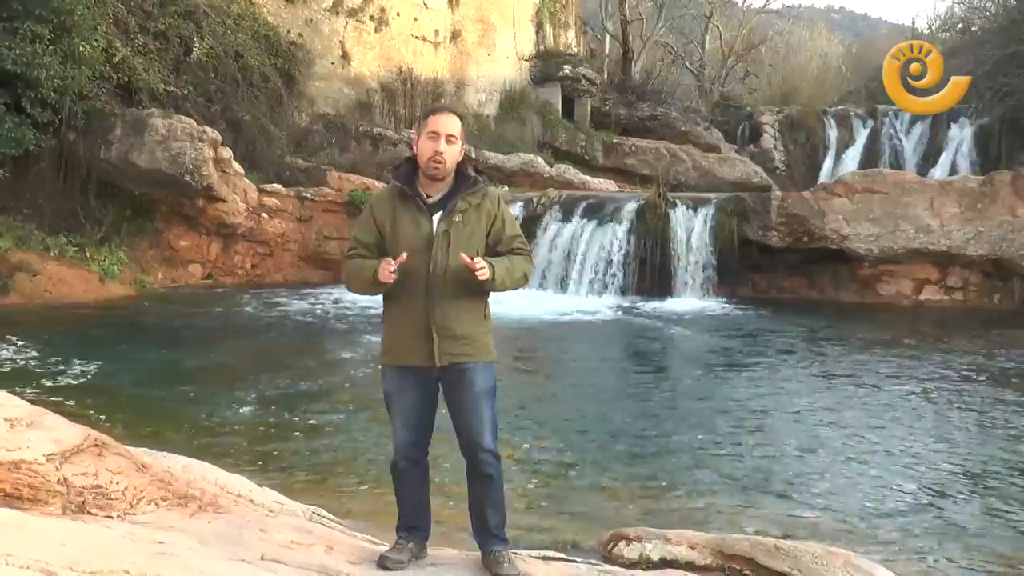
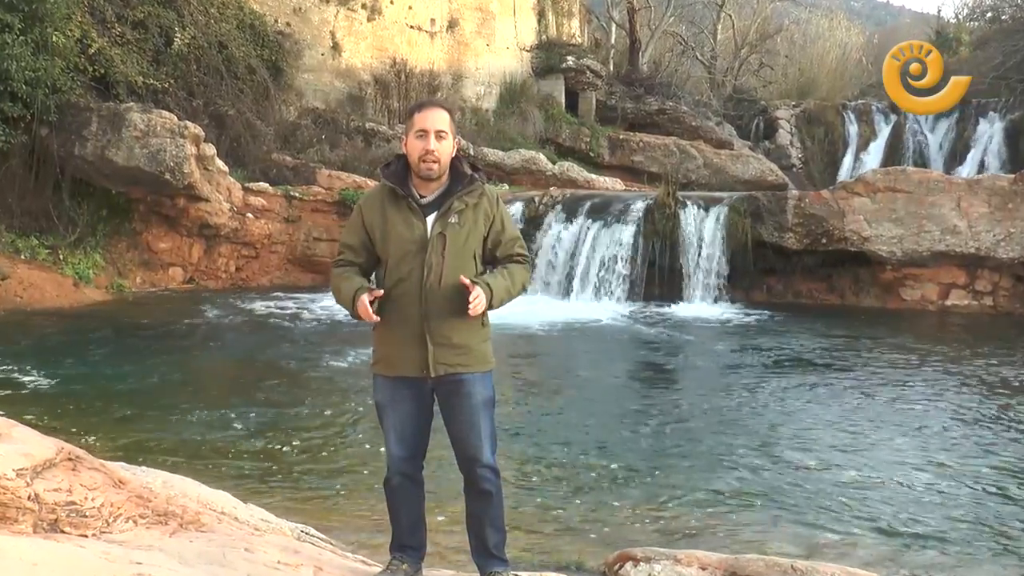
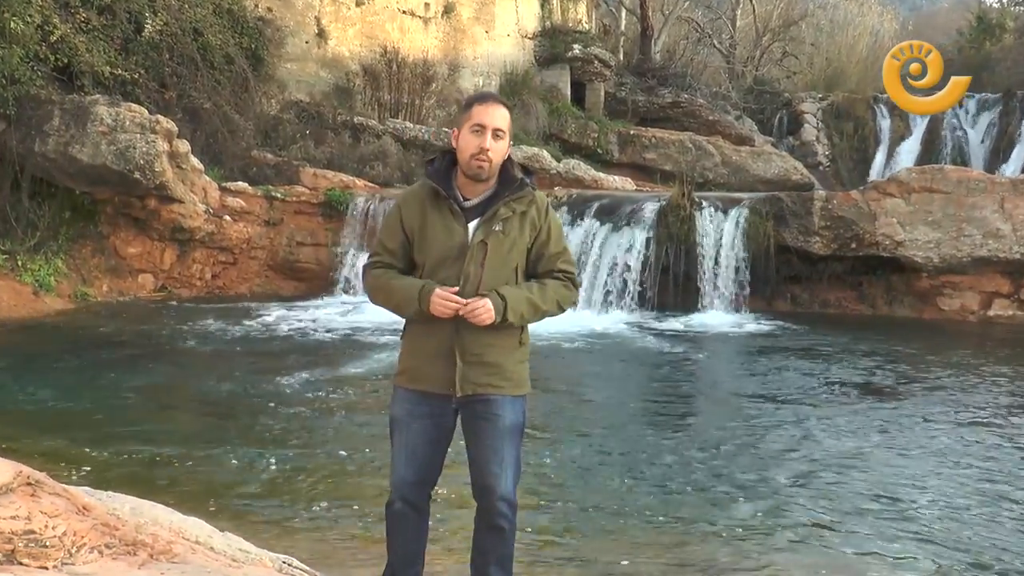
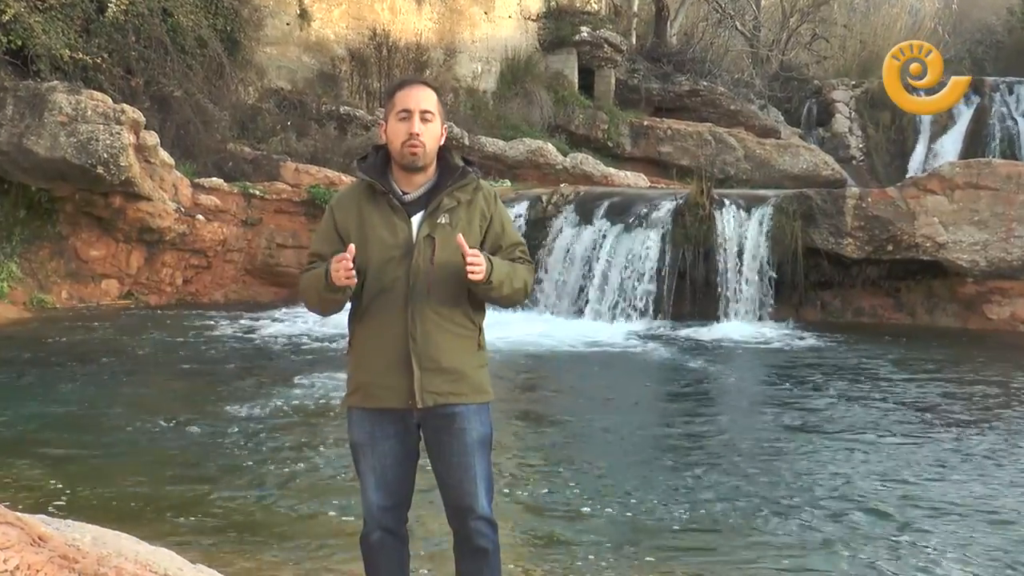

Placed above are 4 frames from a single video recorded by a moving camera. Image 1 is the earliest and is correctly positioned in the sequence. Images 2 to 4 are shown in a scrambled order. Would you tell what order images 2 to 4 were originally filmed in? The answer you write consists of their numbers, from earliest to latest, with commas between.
2, 3, 4
